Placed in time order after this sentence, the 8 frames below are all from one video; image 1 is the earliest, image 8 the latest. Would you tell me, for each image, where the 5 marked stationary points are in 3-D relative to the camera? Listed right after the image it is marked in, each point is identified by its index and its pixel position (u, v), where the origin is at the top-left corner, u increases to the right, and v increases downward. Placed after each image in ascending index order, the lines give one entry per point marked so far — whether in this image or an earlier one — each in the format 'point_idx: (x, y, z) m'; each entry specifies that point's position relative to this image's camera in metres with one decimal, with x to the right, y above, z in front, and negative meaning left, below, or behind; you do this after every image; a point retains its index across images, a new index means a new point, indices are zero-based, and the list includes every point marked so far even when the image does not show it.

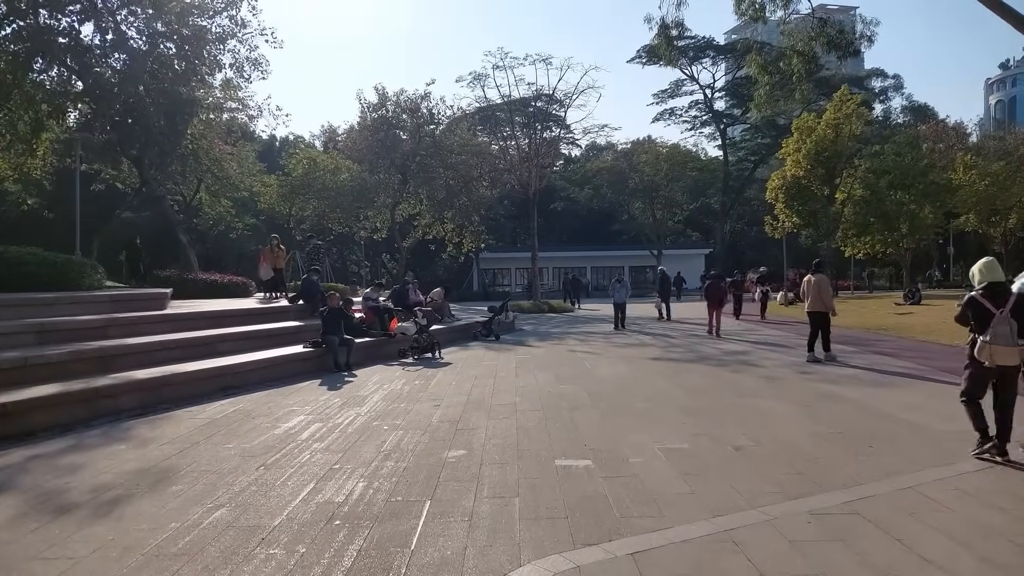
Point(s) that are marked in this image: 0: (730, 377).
0: (+3.8, -1.5, +12.3) m
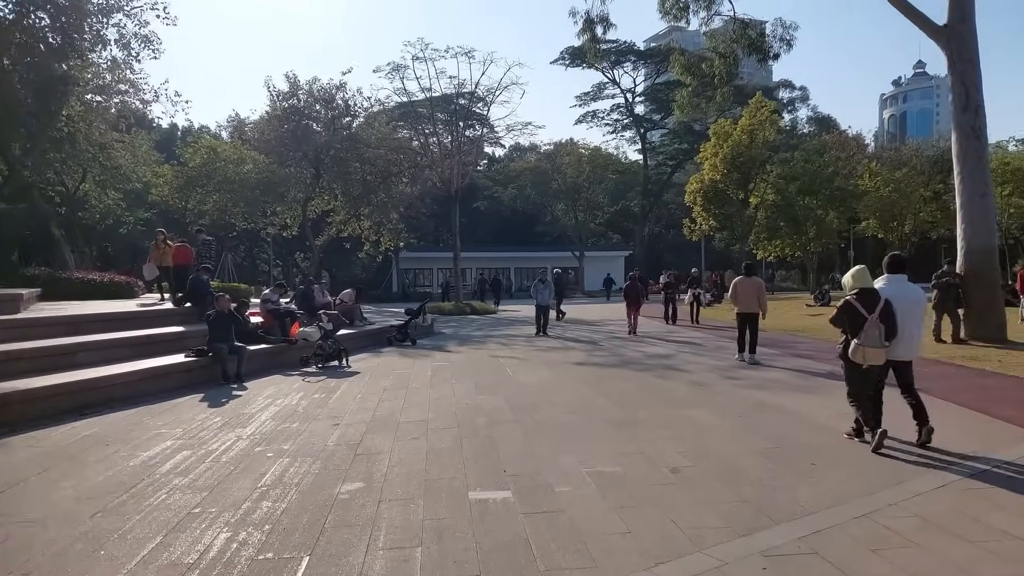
0: (+2.4, -1.5, +11.6) m
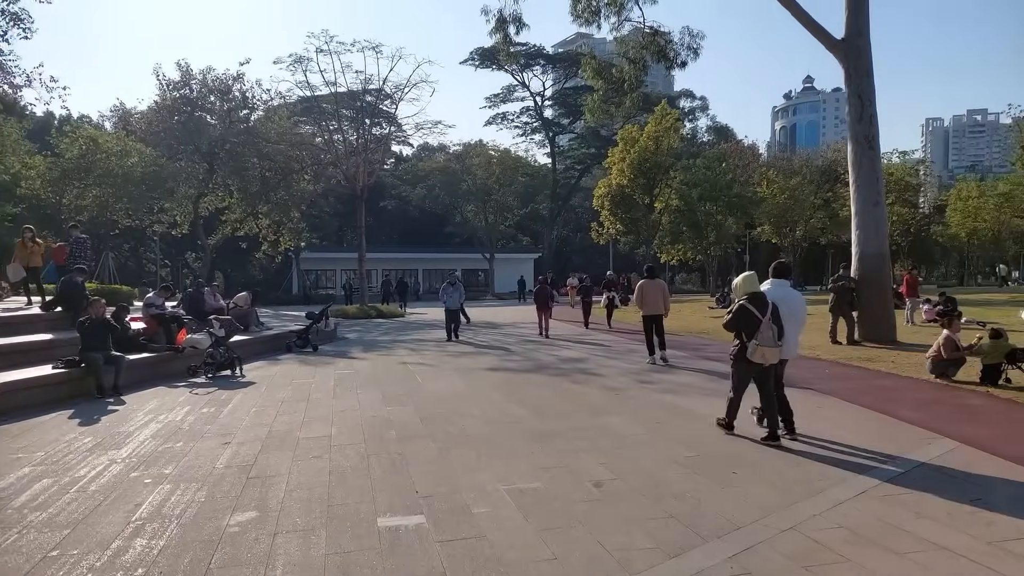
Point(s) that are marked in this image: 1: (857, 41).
0: (+1.0, -1.6, +11.3) m
1: (+7.9, +5.6, +16.4) m
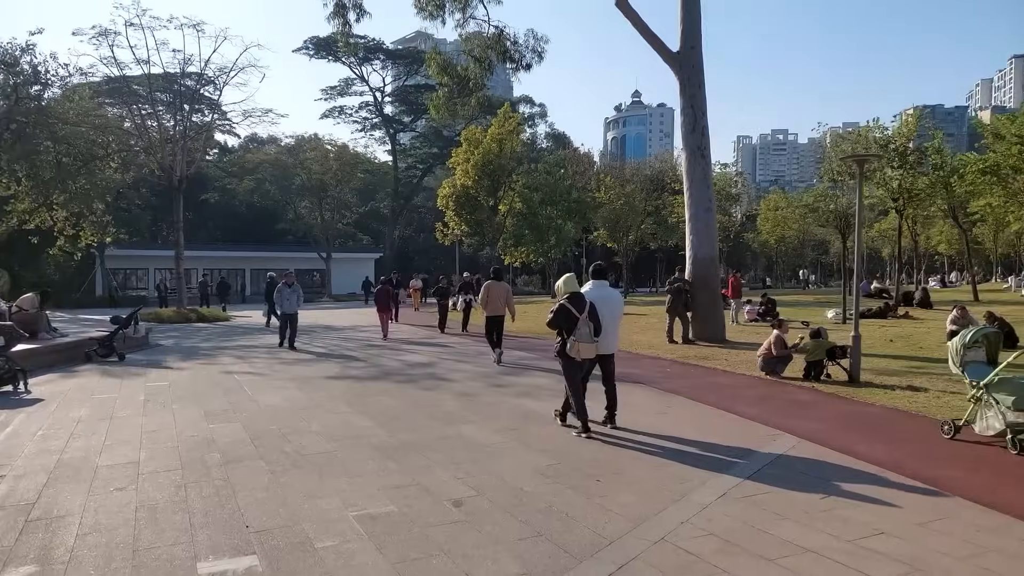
0: (-1.3, -1.6, +10.7) m
1: (+4.3, +5.6, +17.2) m
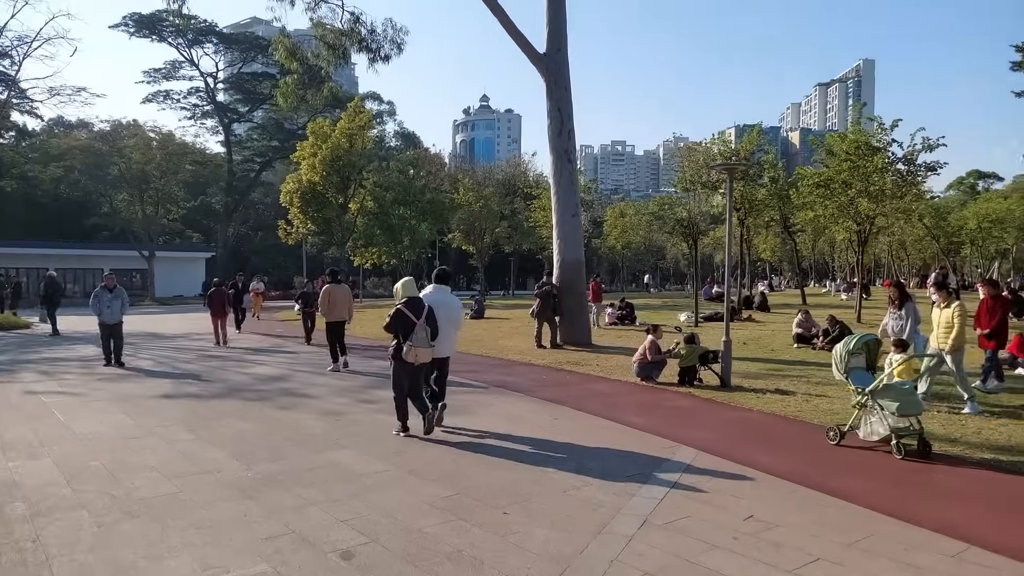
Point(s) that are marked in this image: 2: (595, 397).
0: (-3.1, -1.7, +9.4) m
1: (+1.0, +5.5, +17.0) m
2: (+1.2, -1.6, +10.3) m
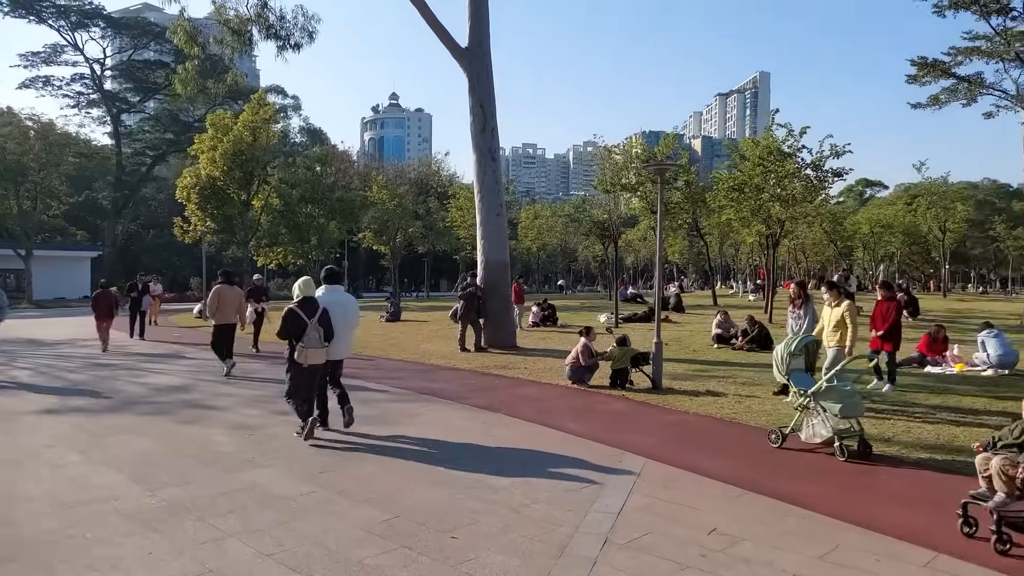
0: (-3.9, -1.7, +8.5) m
1: (-0.8, +5.5, +16.6) m
2: (+0.2, -1.6, +9.9) m
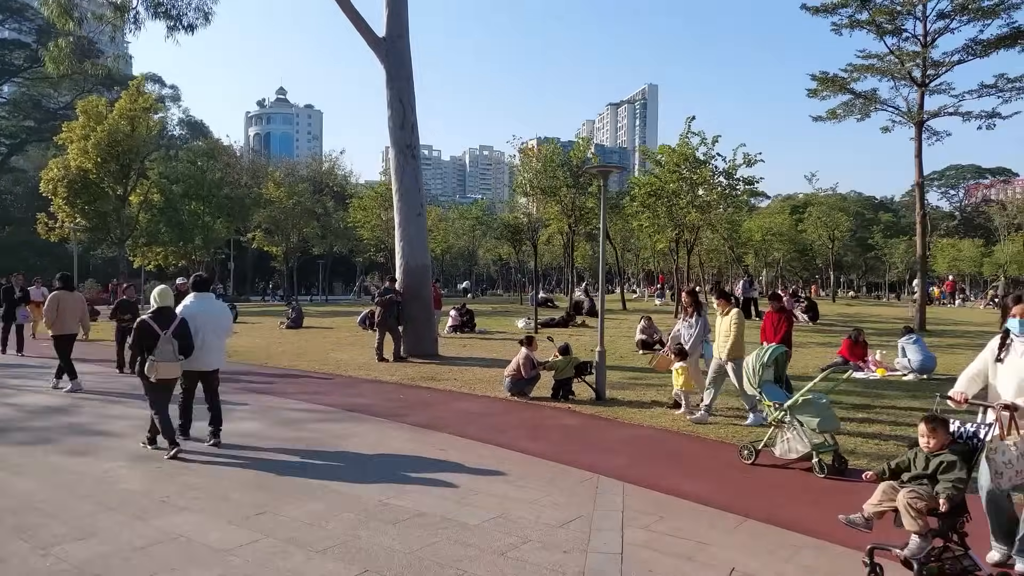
0: (-4.4, -1.8, +7.1) m
1: (-2.5, +5.4, +15.6) m
2: (-0.5, -1.7, +9.2) m
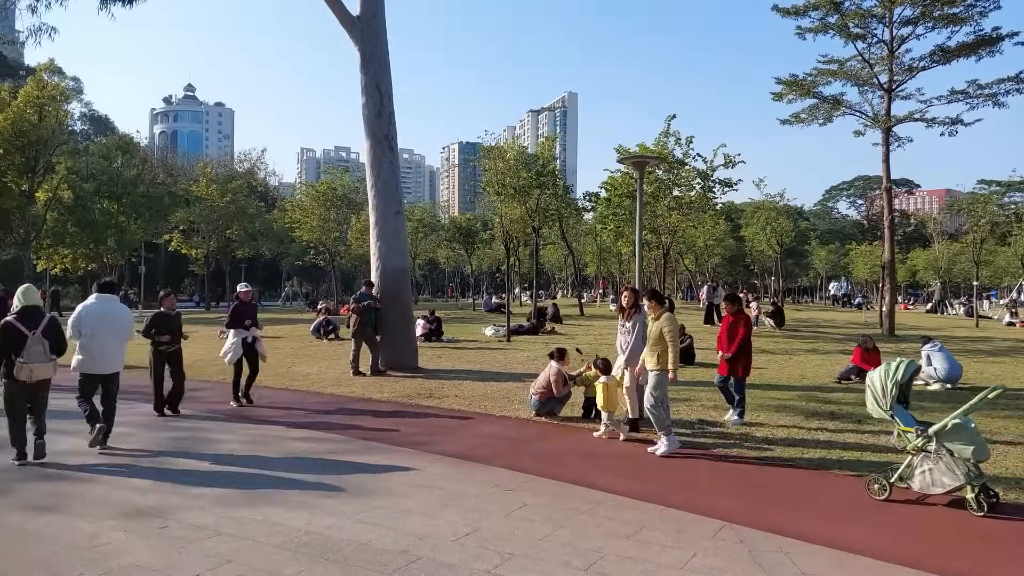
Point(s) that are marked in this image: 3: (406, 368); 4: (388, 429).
0: (-3.6, -1.8, +5.4) m
1: (-2.7, +5.2, +14.1) m
2: (0.0, -1.8, +7.9) m
3: (-2.1, -1.6, +14.0) m
4: (-1.6, -1.7, +8.8) m
